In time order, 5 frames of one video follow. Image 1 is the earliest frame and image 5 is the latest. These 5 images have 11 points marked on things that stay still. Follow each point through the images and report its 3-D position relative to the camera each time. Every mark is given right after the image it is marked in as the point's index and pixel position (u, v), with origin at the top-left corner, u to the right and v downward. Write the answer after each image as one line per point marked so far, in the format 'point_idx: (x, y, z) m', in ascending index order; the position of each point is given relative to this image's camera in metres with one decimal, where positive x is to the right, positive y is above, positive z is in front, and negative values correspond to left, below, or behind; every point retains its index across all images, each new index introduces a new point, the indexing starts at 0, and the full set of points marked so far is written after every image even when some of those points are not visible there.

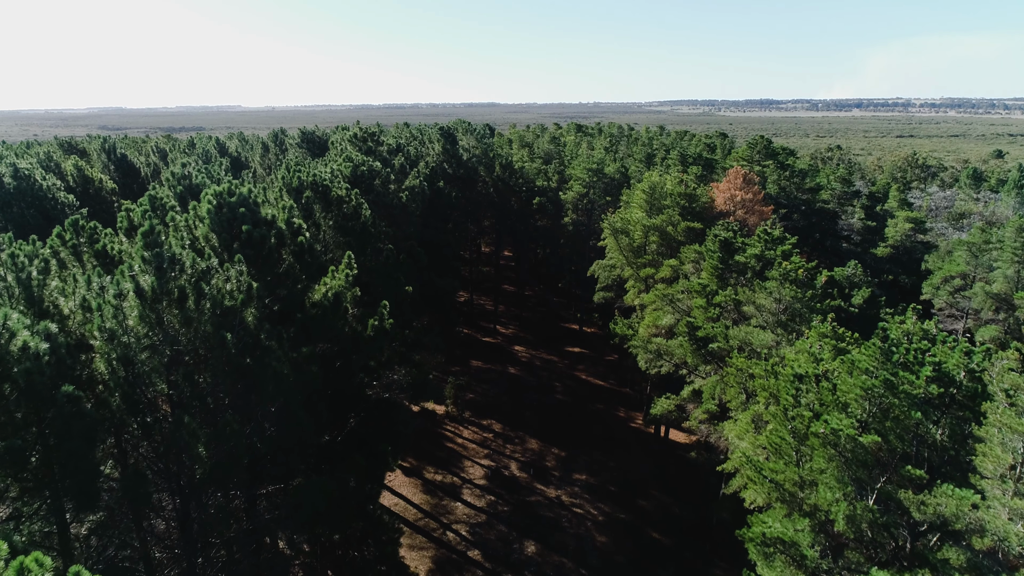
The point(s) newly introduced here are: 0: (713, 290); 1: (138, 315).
0: (+5.4, 0.0, +19.0) m
1: (-5.1, -0.4, +9.8) m
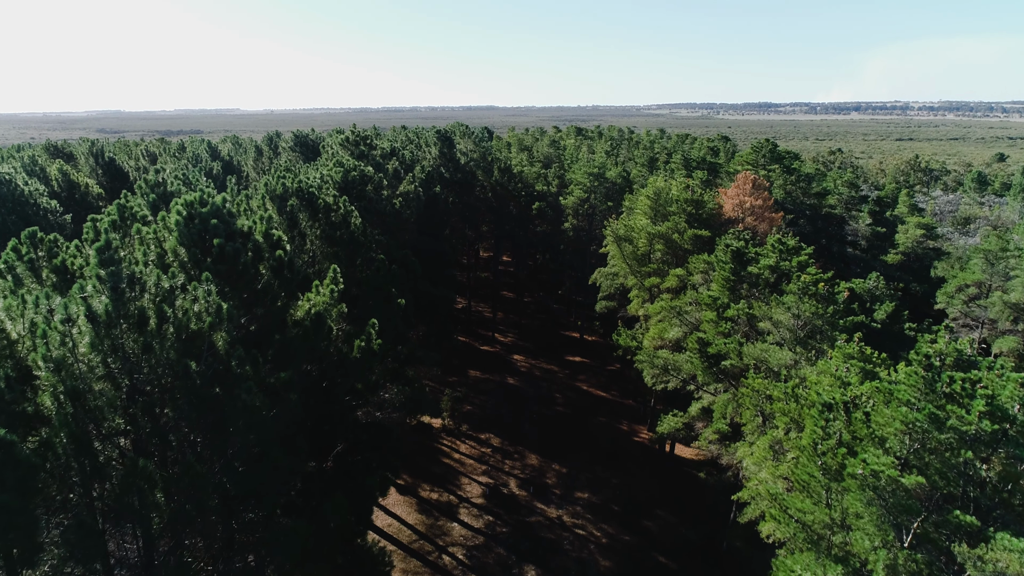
0: (+5.3, -0.4, +17.9) m
1: (-5.2, -0.7, +8.7) m
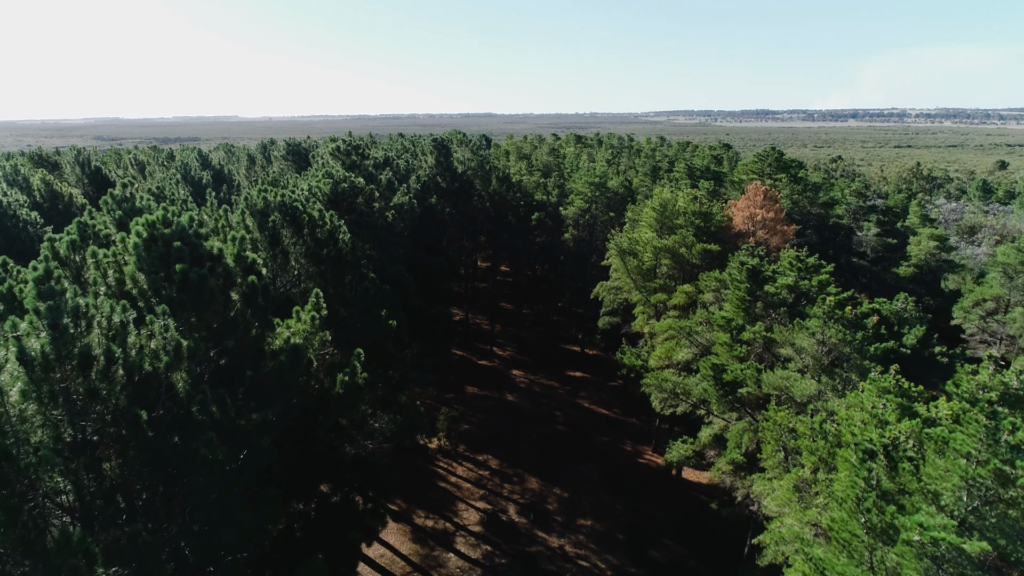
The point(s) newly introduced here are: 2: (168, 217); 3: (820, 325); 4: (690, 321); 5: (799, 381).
0: (+5.3, -0.8, +16.7) m
1: (-5.1, -1.1, +7.5) m
2: (-5.2, +1.1, +10.8) m
3: (+5.9, -0.7, +13.7) m
4: (+4.9, -0.9, +19.7) m
5: (+5.5, -1.8, +13.7) m
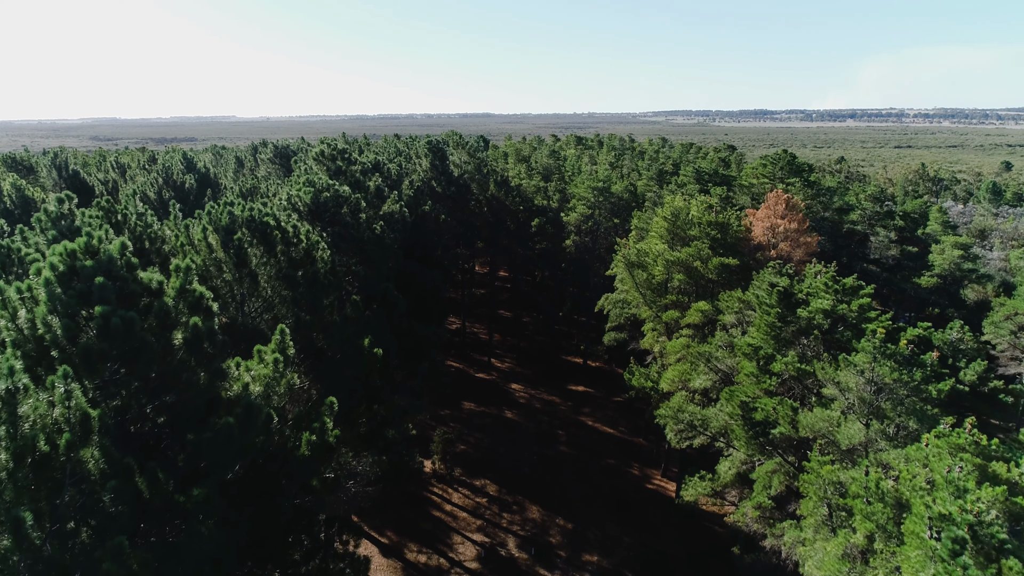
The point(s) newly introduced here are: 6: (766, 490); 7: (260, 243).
0: (+5.3, -1.4, +14.8) m
1: (-5.1, -1.6, +5.6) m
2: (-5.2, +0.6, +8.9) m
3: (+5.9, -1.2, +11.9) m
4: (+4.9, -1.4, +17.8) m
5: (+5.5, -2.3, +11.9) m
6: (+4.8, -3.8, +13.2) m
7: (-4.8, +0.9, +13.7) m
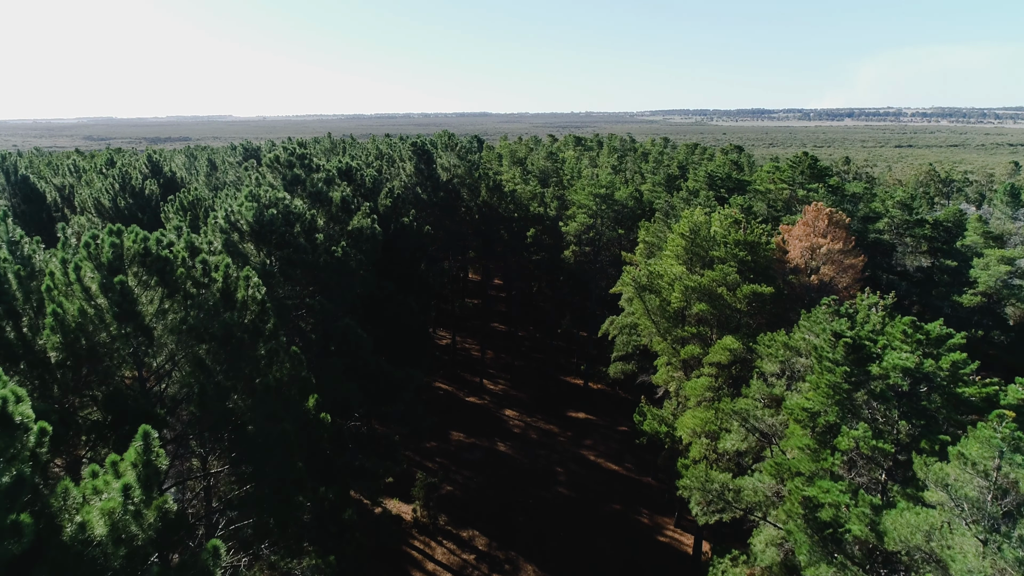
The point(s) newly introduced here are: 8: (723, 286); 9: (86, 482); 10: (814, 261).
0: (+5.1, -2.1, +11.4) m
1: (-5.3, -2.4, +2.2) m
2: (-5.4, -0.2, +5.5) m
3: (+5.7, -2.0, +8.5) m
4: (+4.7, -2.2, +14.4) m
5: (+5.3, -3.1, +8.5) m
6: (+4.6, -4.6, +9.8) m
7: (-5.1, +0.1, +10.3) m
8: (+5.2, 0.0, +17.7) m
9: (-4.1, -1.9, +7.0) m
10: (+8.2, +0.9, +19.9) m
